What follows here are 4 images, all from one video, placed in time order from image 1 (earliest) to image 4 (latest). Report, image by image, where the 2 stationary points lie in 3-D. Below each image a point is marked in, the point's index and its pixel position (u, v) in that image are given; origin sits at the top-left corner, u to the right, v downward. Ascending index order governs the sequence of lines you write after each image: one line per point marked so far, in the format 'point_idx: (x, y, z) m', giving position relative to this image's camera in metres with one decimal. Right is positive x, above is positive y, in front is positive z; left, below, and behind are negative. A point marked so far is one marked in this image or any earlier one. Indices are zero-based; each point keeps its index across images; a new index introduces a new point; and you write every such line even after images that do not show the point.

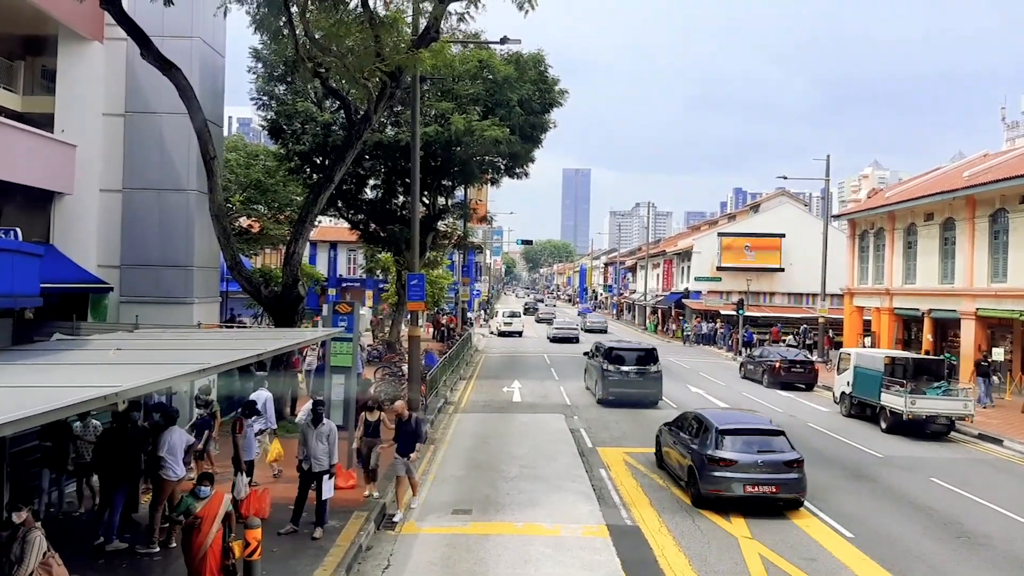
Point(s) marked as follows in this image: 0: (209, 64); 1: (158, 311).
0: (-7.9, +5.8, +20.1) m
1: (-8.0, -0.5, +17.4) m
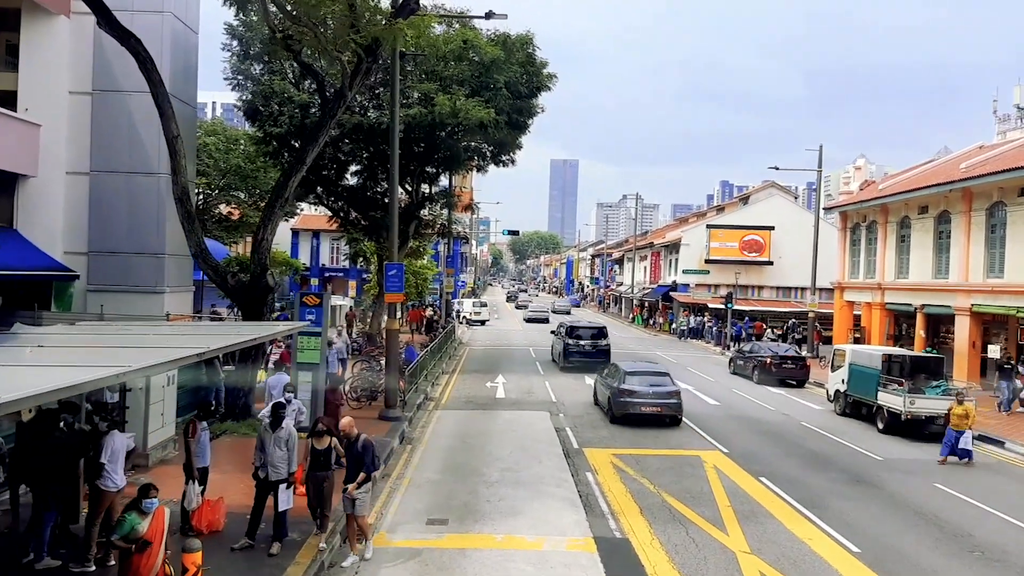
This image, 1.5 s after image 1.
0: (-8.2, +6.1, +19.0) m
1: (-8.3, -0.3, +16.4) m
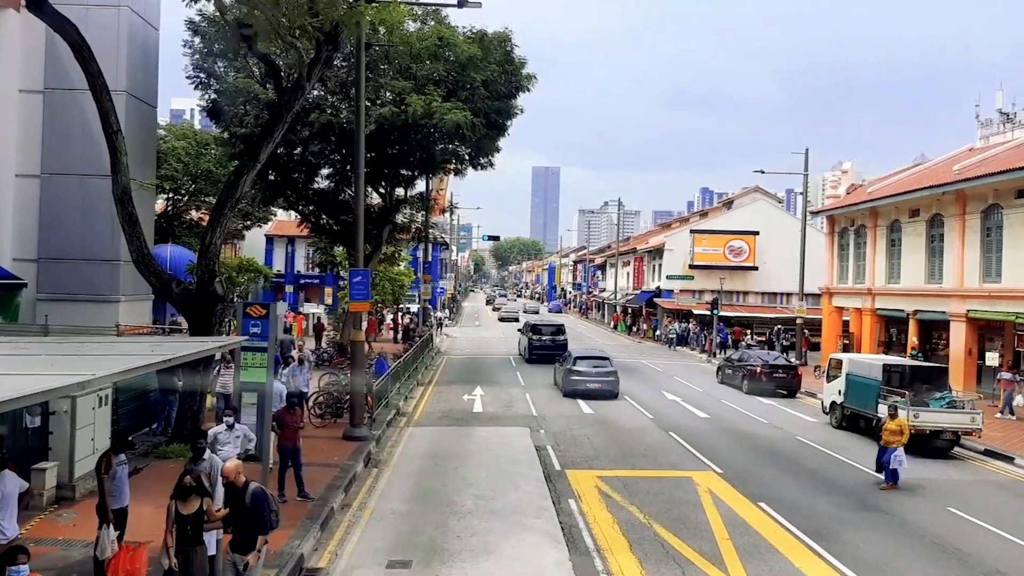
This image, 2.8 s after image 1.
0: (-8.8, +5.9, +17.7) m
1: (-8.8, -0.5, +15.0) m
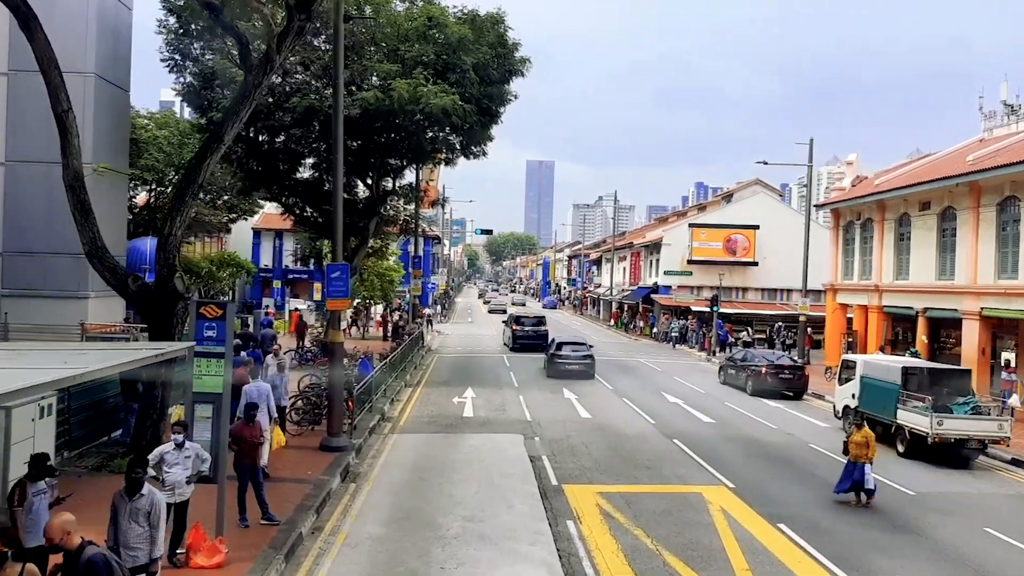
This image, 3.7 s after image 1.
0: (-9.0, +6.0, +16.4) m
1: (-9.0, -0.4, +13.7) m
